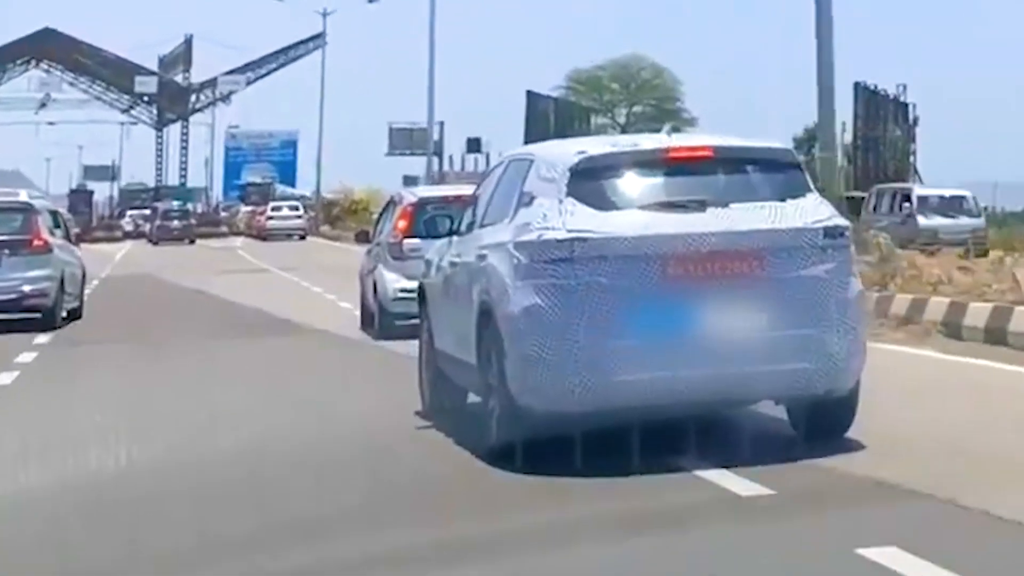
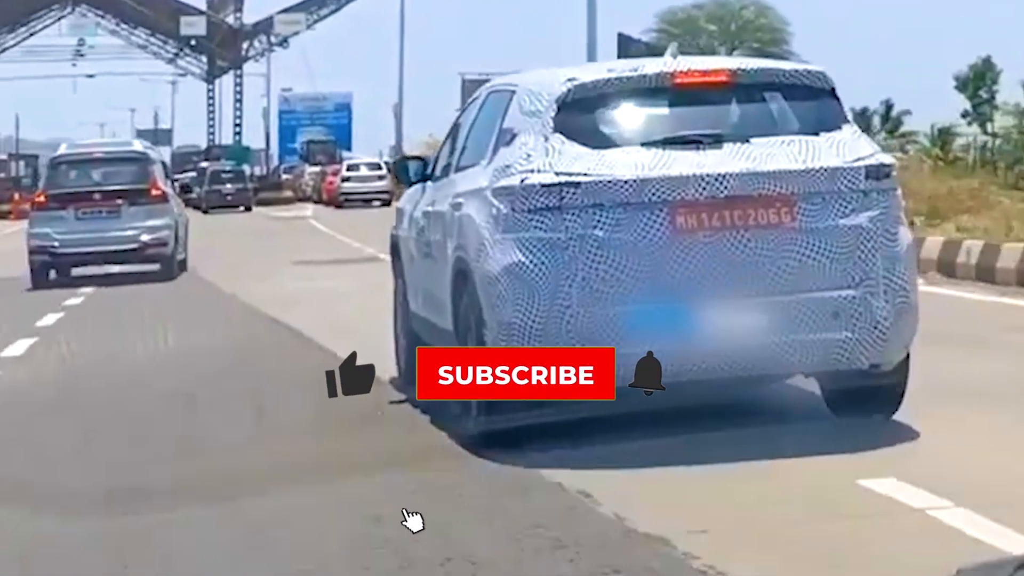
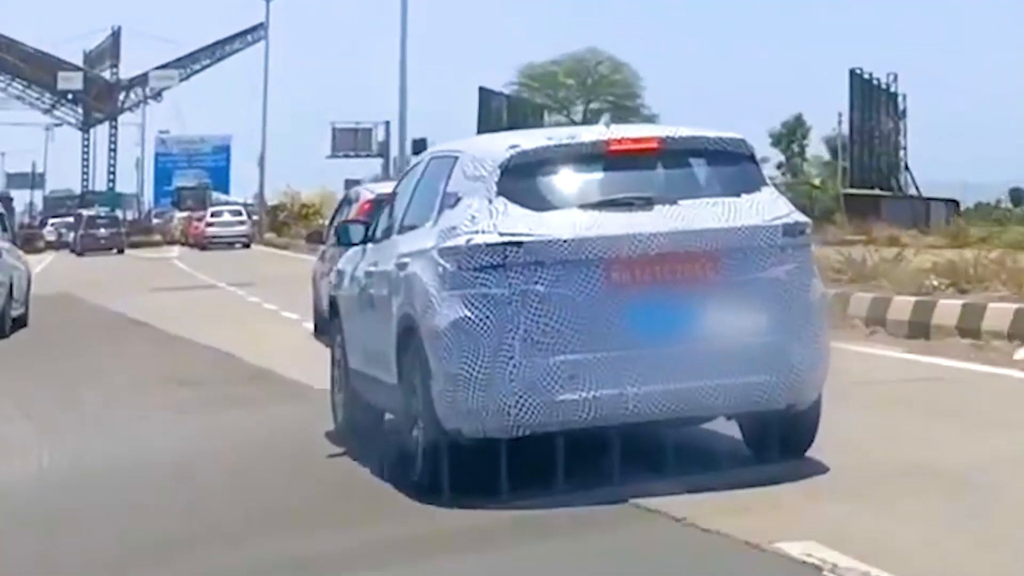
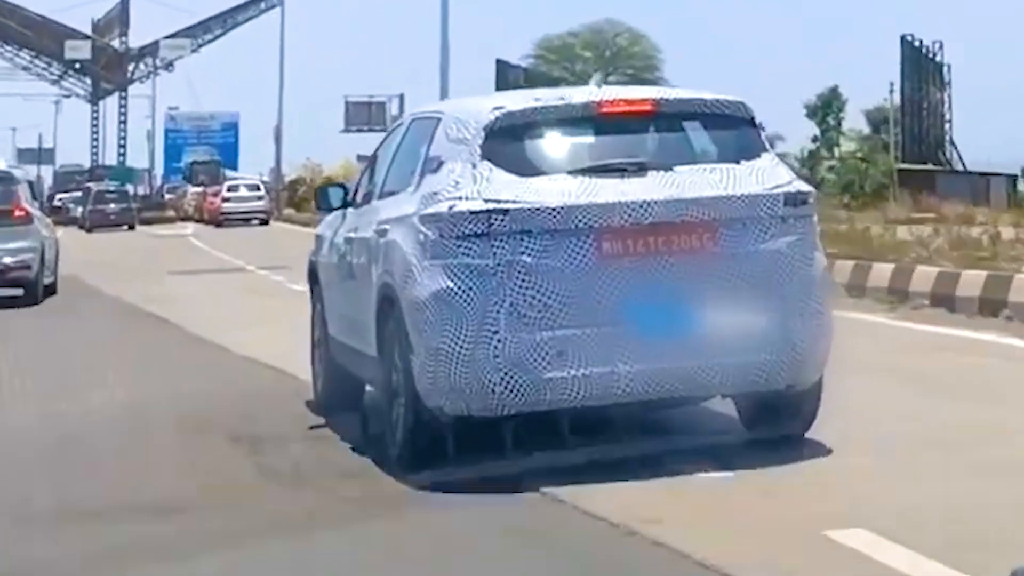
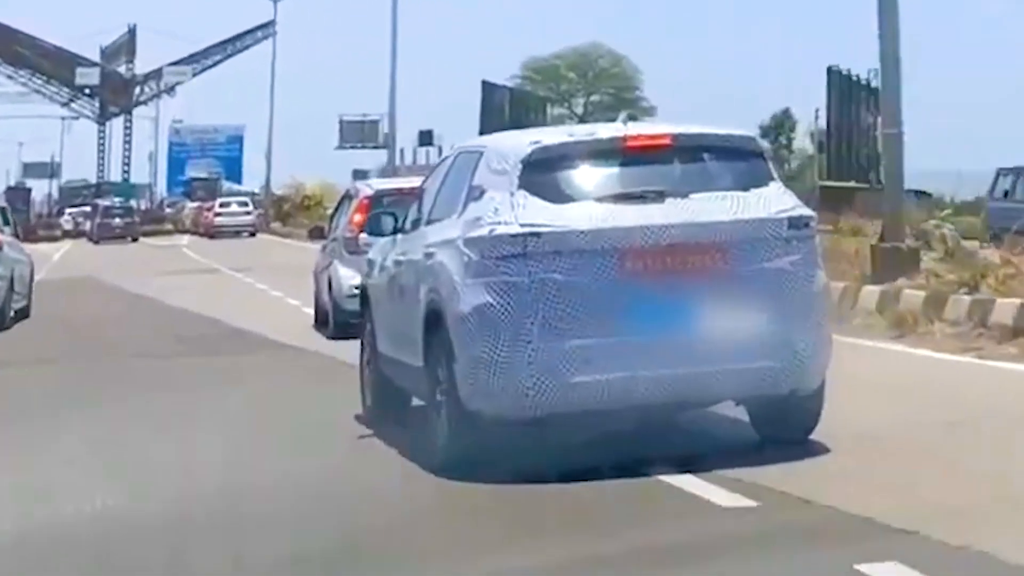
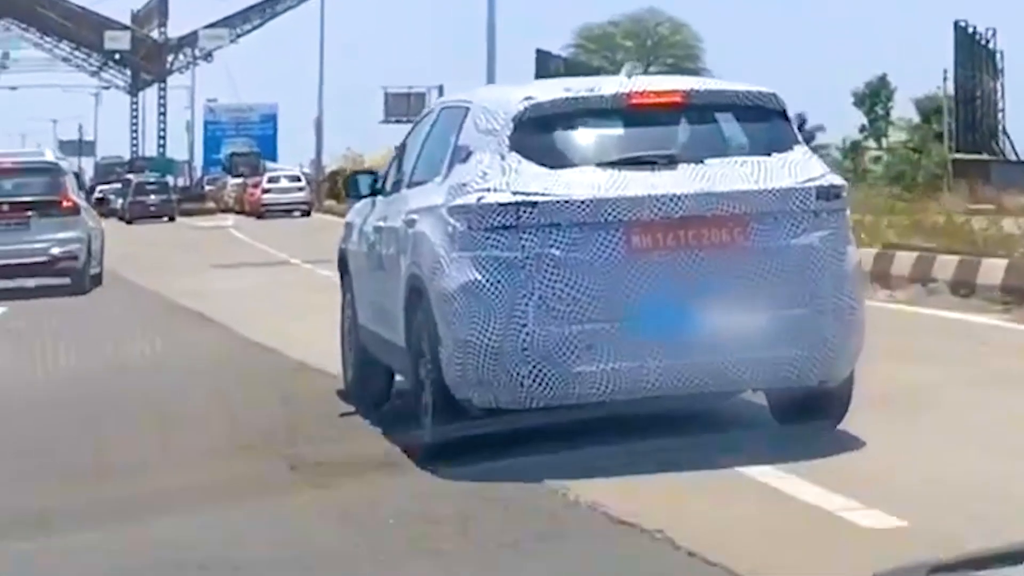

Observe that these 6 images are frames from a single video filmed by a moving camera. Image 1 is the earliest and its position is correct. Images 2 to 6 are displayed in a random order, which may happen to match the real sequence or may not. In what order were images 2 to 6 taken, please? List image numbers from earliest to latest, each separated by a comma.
5, 3, 4, 6, 2
